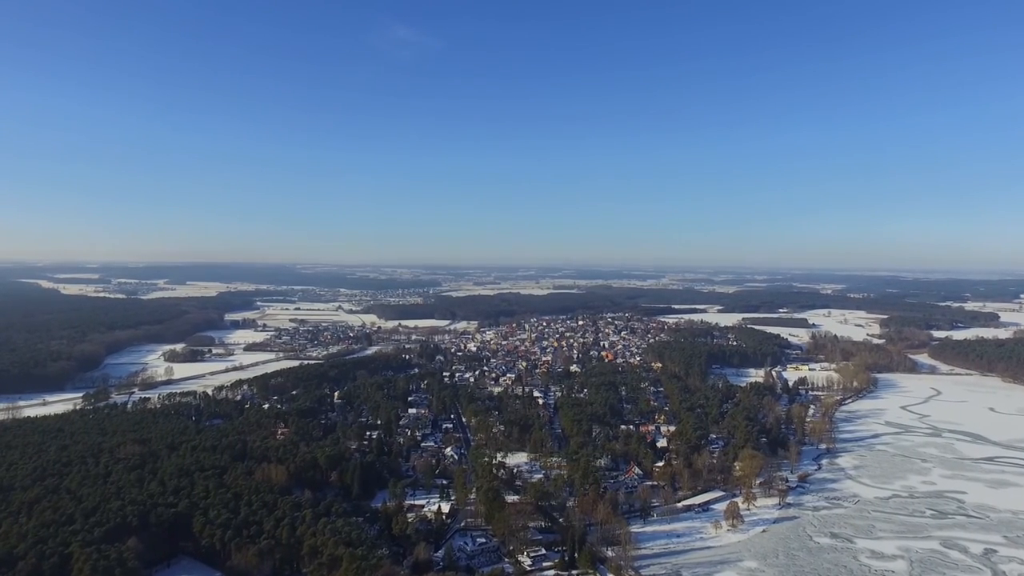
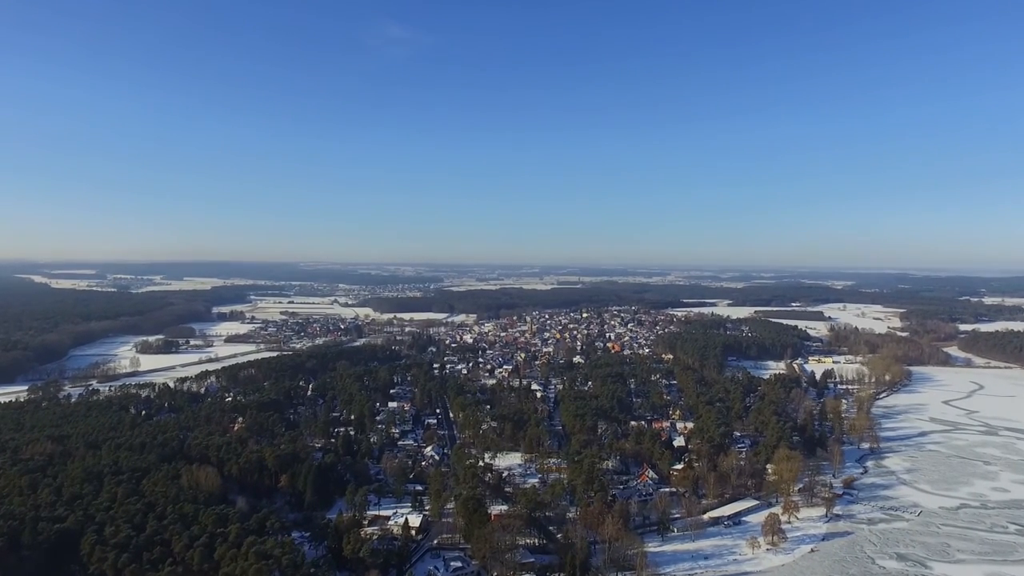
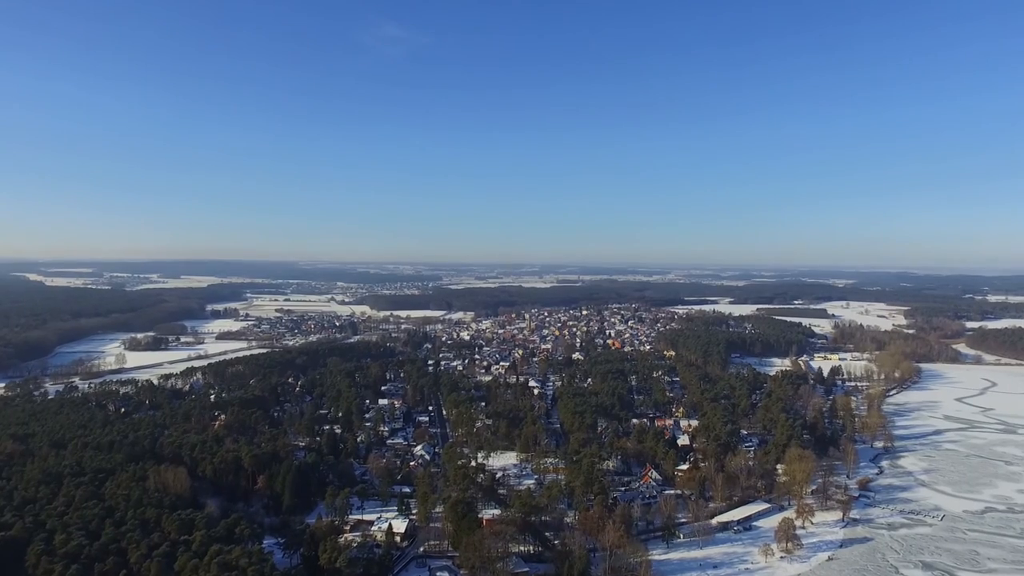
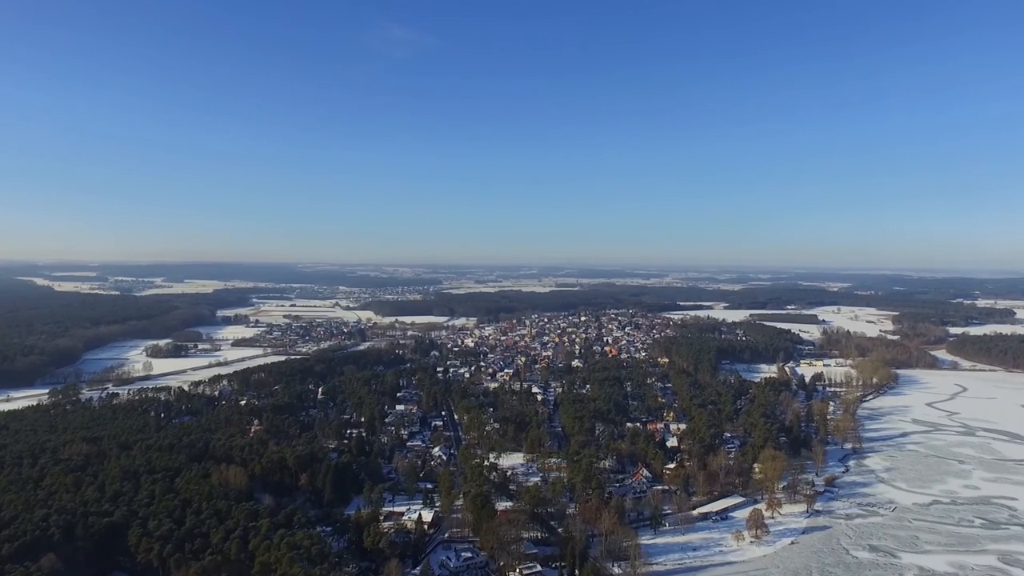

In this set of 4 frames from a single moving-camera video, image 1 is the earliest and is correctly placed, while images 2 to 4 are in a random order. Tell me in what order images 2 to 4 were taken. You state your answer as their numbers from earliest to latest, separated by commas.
4, 2, 3
